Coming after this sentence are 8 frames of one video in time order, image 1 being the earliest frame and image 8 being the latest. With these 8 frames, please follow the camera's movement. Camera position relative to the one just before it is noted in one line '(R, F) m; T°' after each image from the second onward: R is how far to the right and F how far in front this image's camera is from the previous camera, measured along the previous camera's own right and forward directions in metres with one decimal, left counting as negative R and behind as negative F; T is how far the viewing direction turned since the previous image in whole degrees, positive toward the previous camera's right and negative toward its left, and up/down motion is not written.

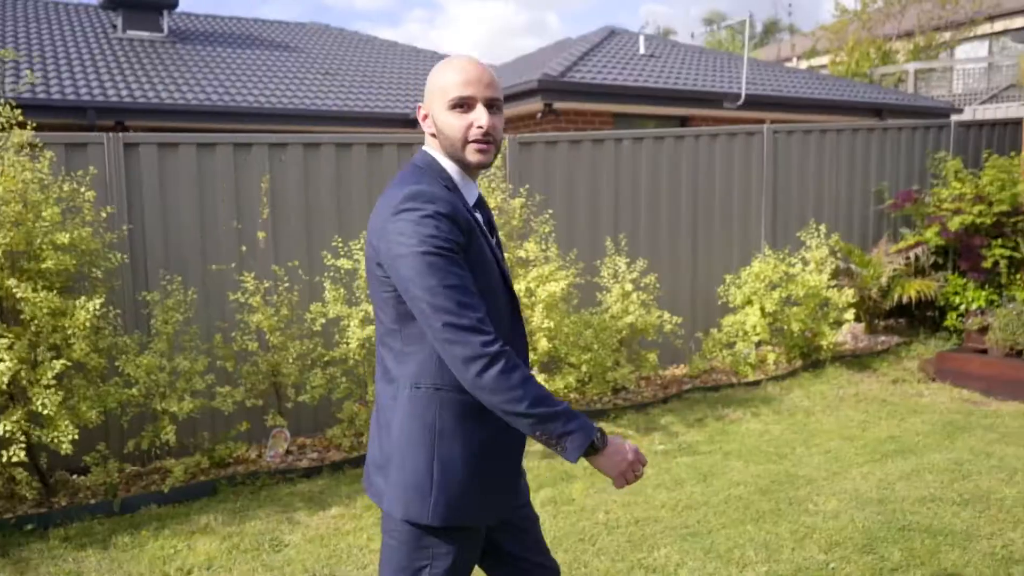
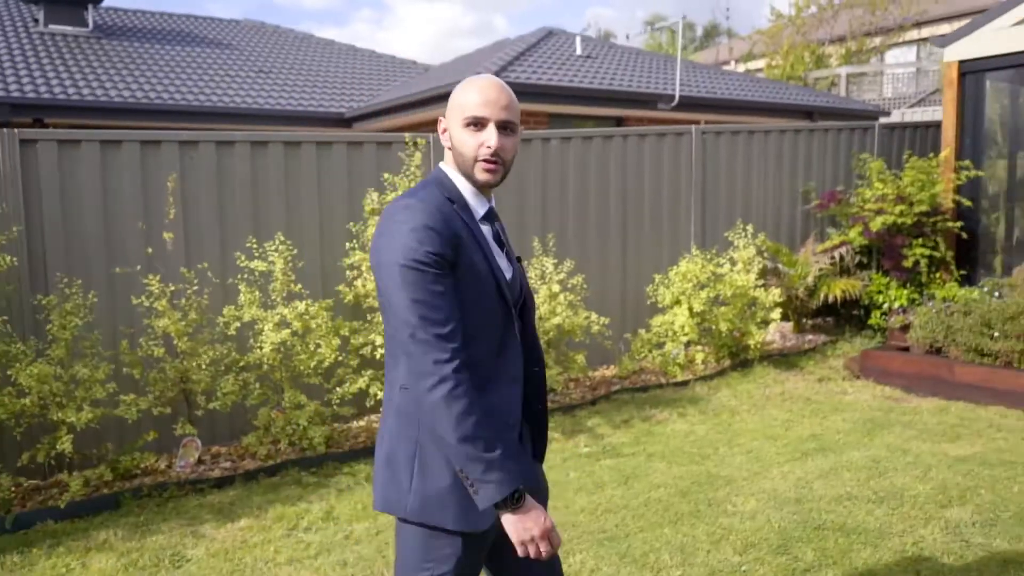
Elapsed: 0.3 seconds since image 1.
(+0.2, +0.1) m; +4°
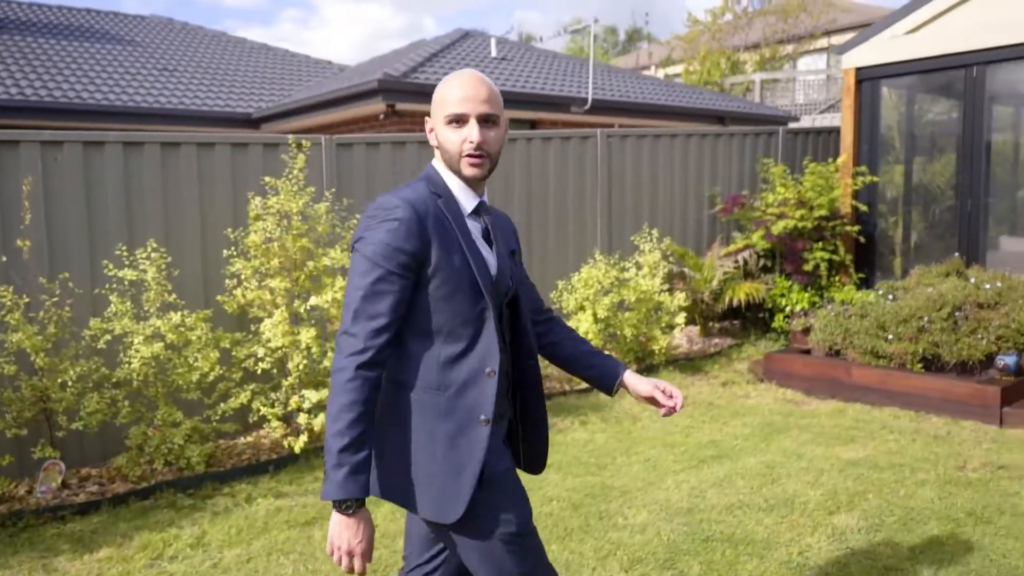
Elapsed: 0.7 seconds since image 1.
(+0.2, +0.1) m; +5°
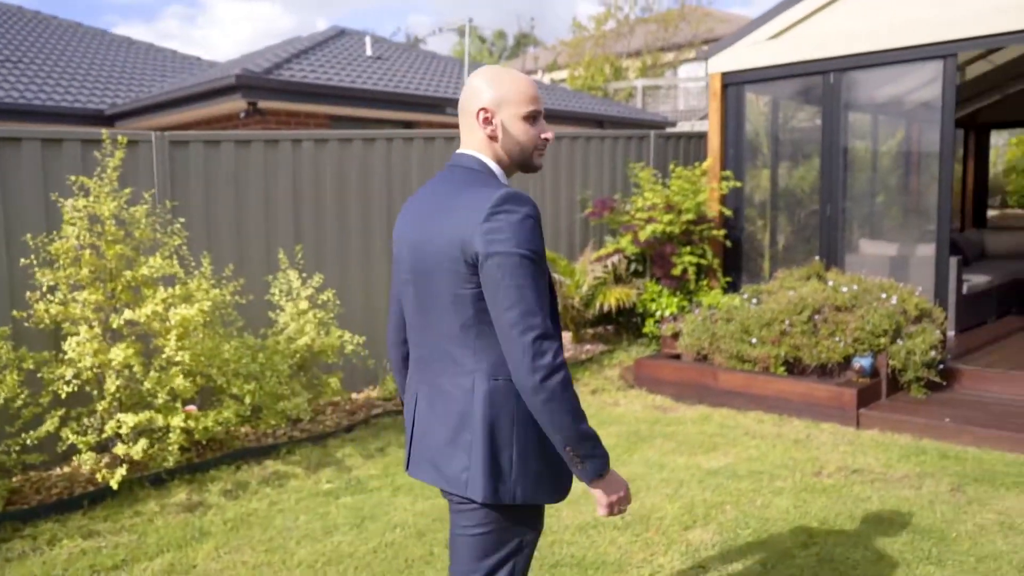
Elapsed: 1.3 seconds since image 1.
(+0.3, +0.3) m; +7°
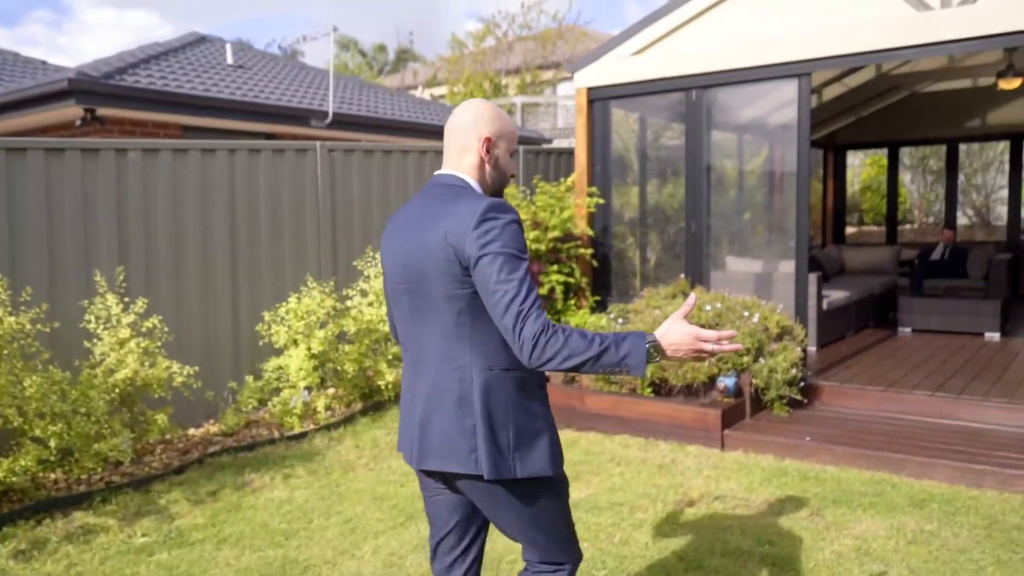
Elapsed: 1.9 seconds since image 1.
(+0.2, +0.3) m; +8°
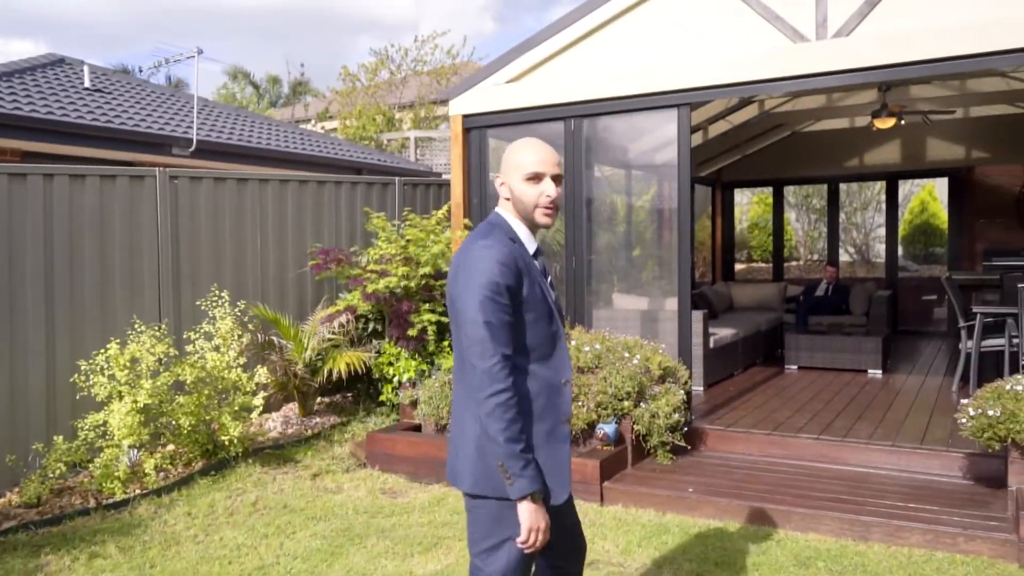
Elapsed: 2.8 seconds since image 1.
(+0.3, +0.5) m; +7°
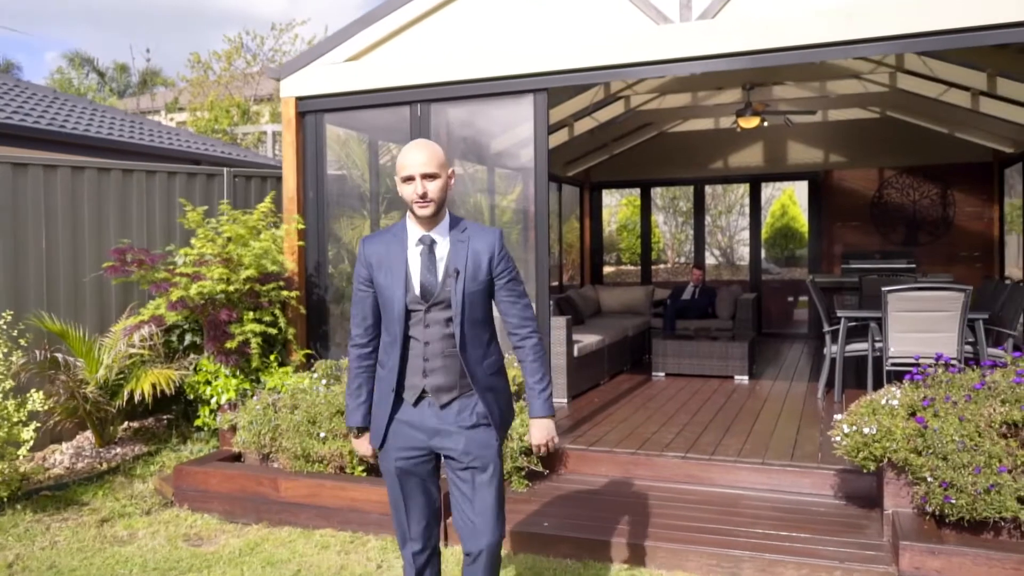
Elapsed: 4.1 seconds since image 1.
(+0.2, +0.6) m; +8°
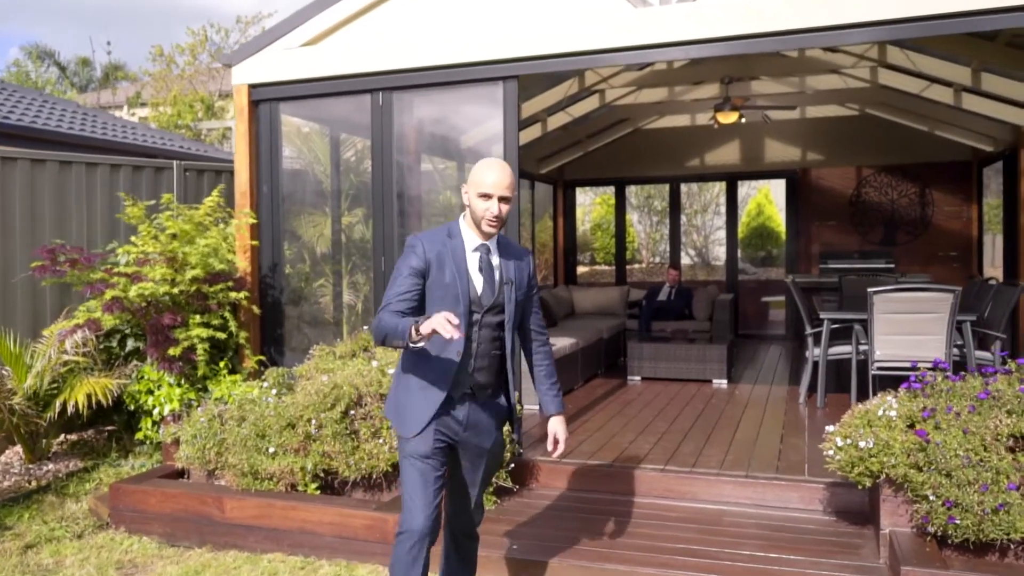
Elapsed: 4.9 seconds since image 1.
(0.0, +0.3) m; +2°
